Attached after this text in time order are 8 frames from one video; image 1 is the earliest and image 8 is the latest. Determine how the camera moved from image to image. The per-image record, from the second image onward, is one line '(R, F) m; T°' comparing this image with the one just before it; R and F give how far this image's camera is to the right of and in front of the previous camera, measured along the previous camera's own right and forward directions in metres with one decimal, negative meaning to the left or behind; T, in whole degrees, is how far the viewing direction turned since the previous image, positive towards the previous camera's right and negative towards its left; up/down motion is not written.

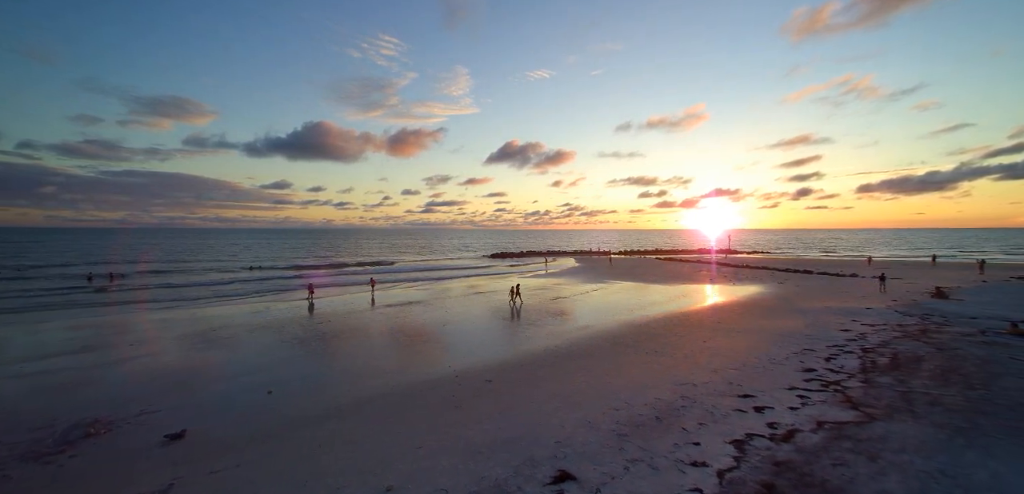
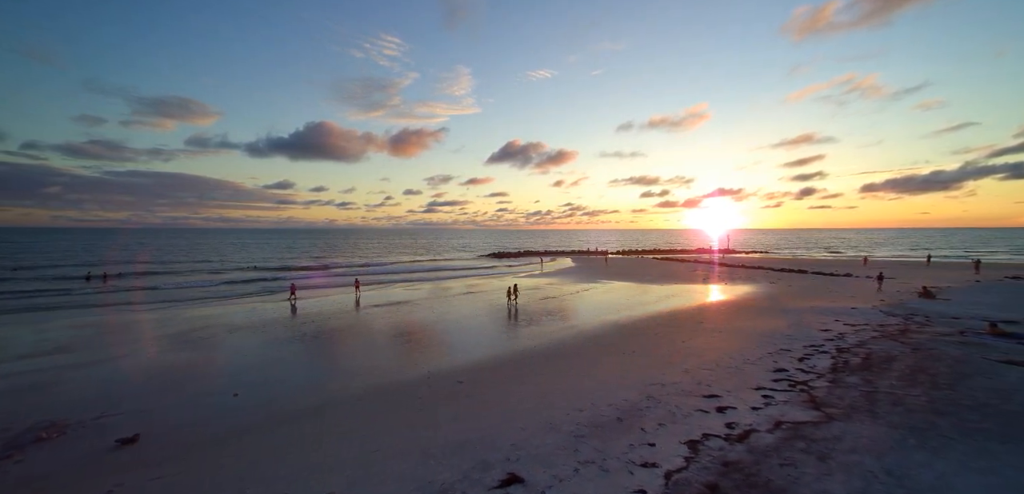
(+0.8, 0.0) m; 0°
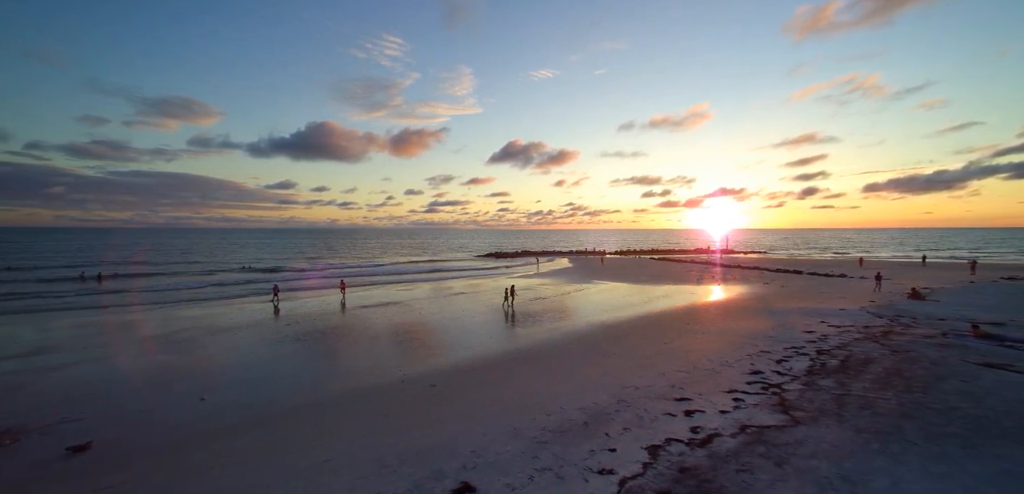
(+0.7, +0.1) m; 0°
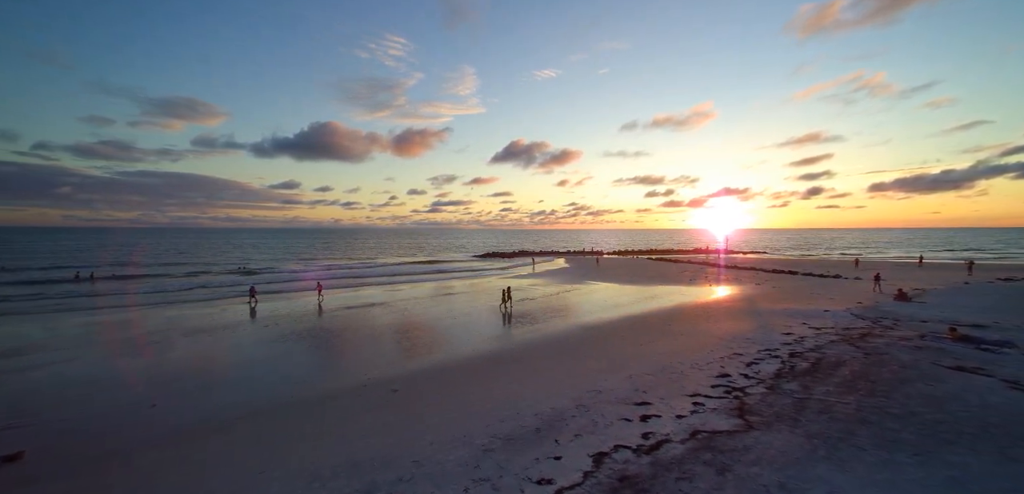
(+0.9, +0.1) m; 0°
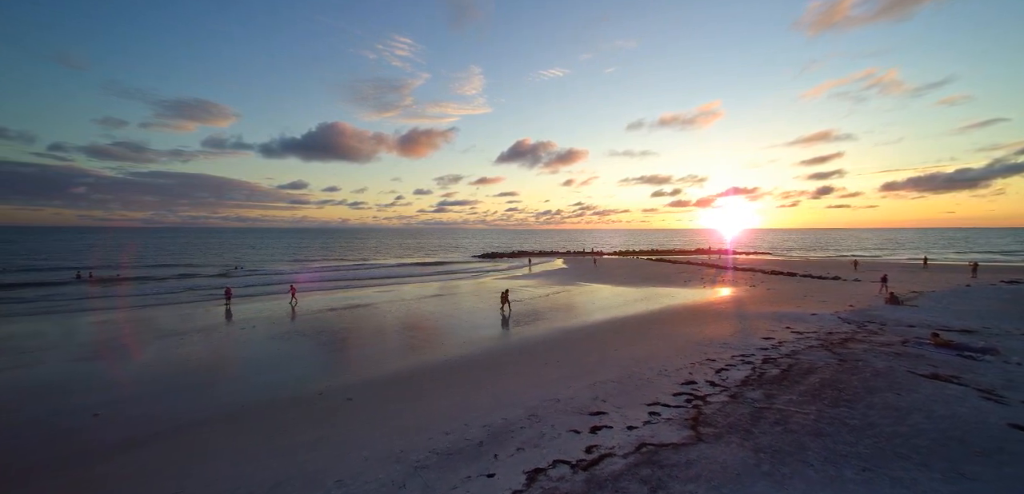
(+1.1, +0.2) m; -1°
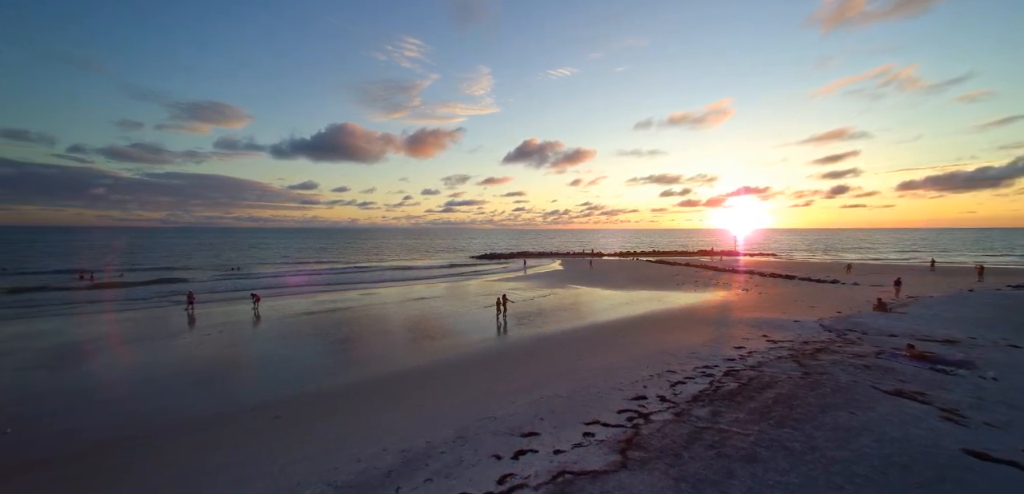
(+1.5, +0.4) m; -1°
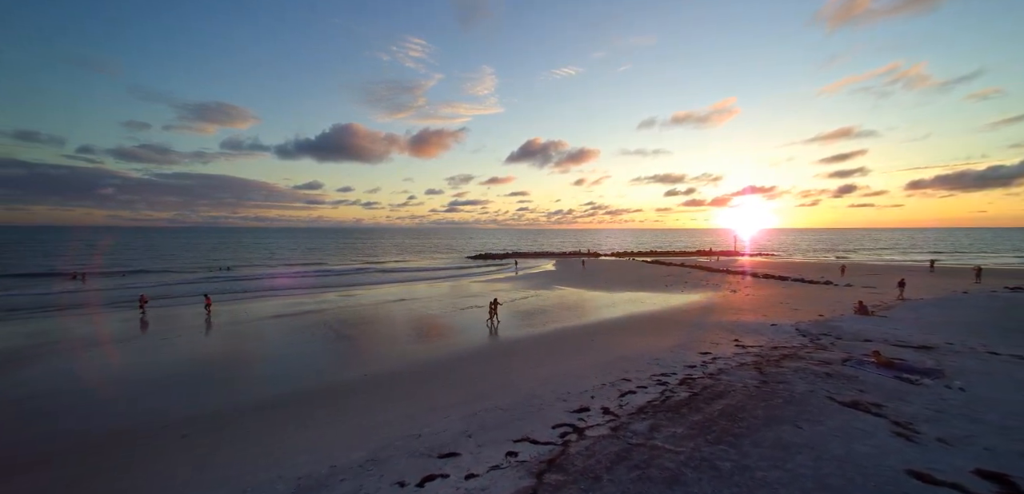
(+1.4, +0.4) m; -1°
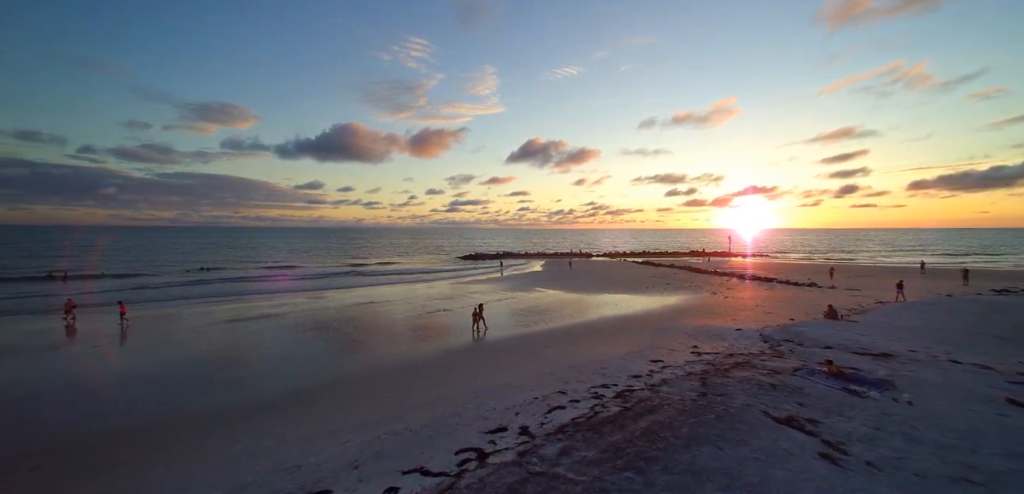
(+1.7, +0.6) m; 0°
